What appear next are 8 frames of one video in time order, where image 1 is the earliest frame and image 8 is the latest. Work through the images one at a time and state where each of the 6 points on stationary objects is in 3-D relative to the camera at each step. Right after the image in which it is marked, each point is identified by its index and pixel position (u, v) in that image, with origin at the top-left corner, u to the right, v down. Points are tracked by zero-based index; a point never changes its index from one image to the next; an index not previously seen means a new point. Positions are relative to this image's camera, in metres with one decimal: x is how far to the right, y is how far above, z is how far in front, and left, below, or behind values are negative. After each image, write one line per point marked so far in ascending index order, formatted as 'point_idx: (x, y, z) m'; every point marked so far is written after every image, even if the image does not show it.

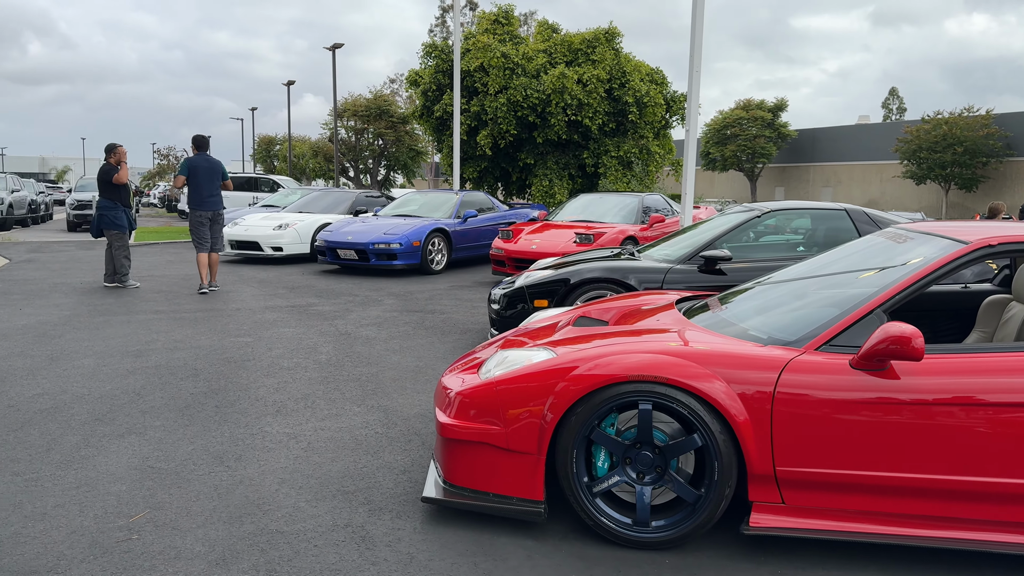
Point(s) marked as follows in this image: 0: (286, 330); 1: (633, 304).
0: (-1.8, -0.3, +6.7) m
1: (+0.6, -0.1, +4.0) m
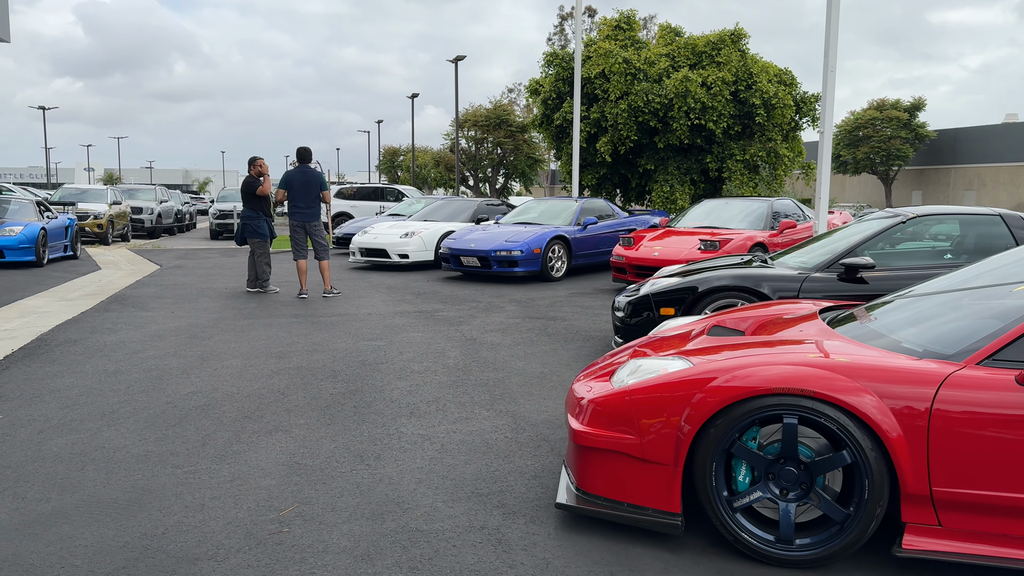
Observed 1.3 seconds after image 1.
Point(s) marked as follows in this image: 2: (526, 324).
0: (-0.8, -0.4, +6.9) m
1: (+1.2, -0.1, +3.9) m
2: (+0.1, -0.3, +7.5) m
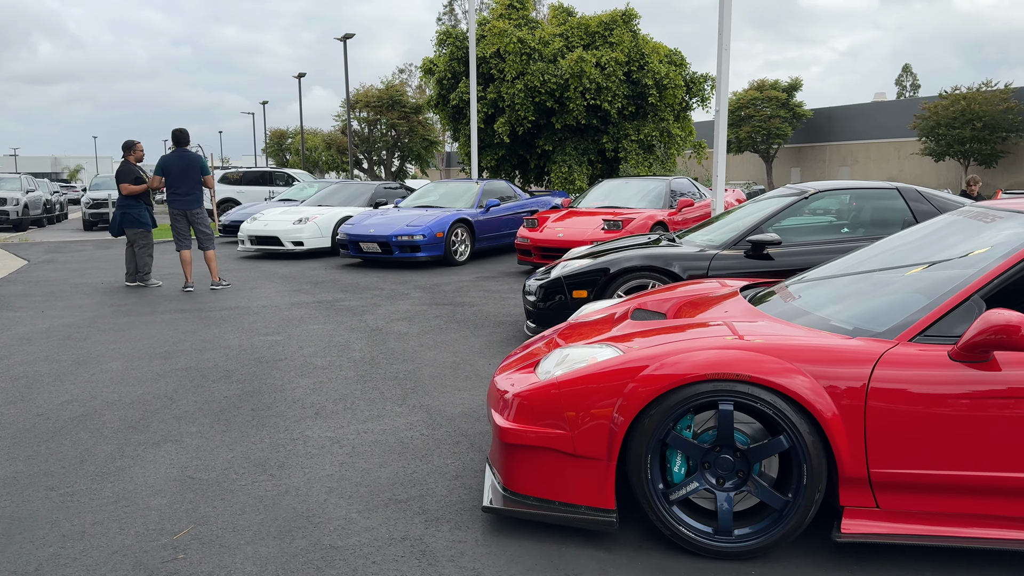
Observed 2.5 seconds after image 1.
0: (-1.6, -0.3, +6.6) m
1: (+0.8, 0.0, +3.8) m
2: (-0.7, -0.2, +7.2) m
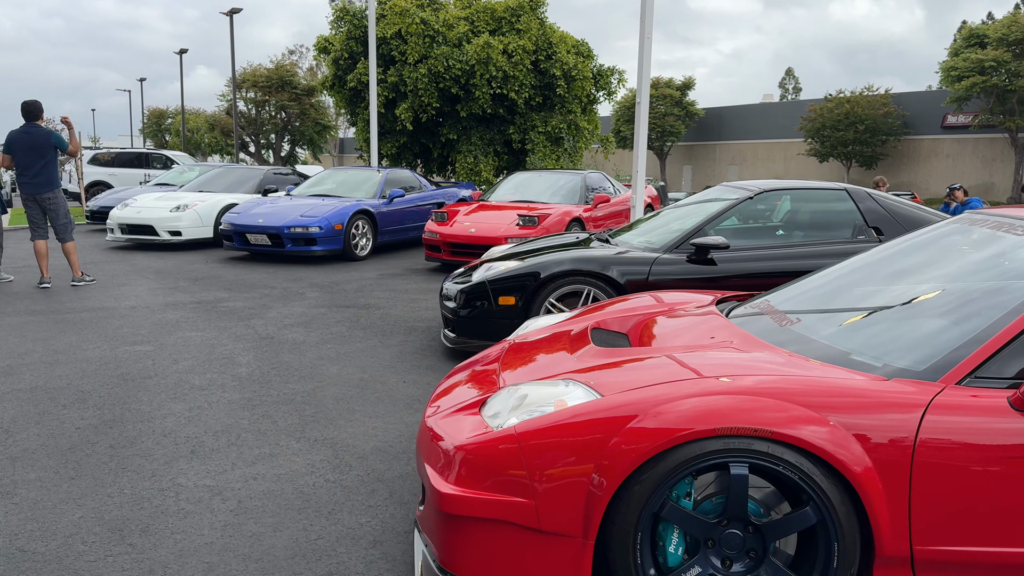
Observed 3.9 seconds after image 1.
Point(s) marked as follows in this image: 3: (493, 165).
0: (-2.2, -0.3, +5.7) m
1: (+0.5, -0.1, +3.2) m
2: (-1.4, -0.2, +6.4) m
3: (-0.4, +2.4, +16.2) m
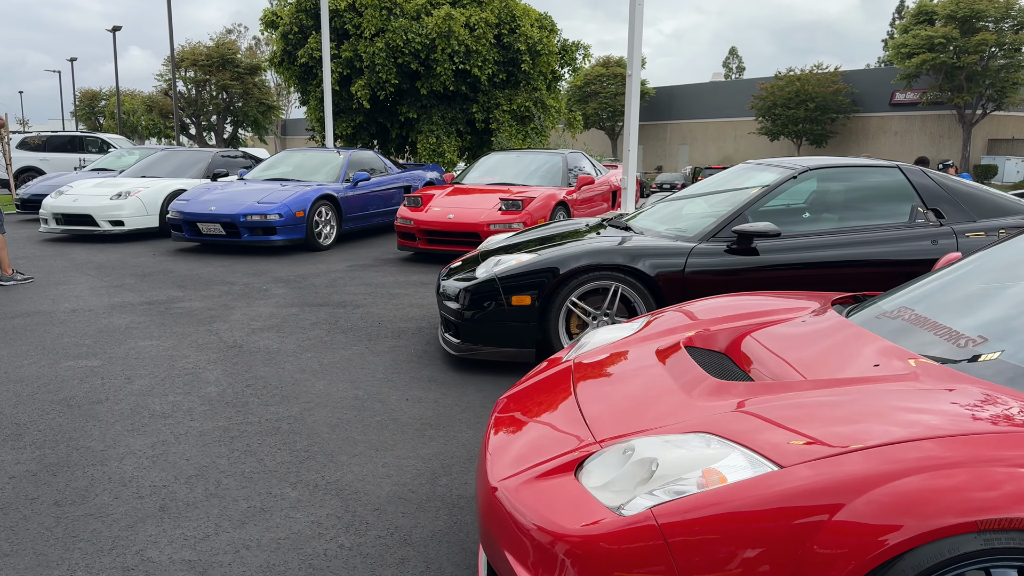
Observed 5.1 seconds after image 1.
0: (-2.2, -0.3, +4.9) m
1: (+0.7, -0.1, +2.6) m
2: (-1.4, -0.2, +5.7) m
3: (-1.1, +2.7, +15.4) m
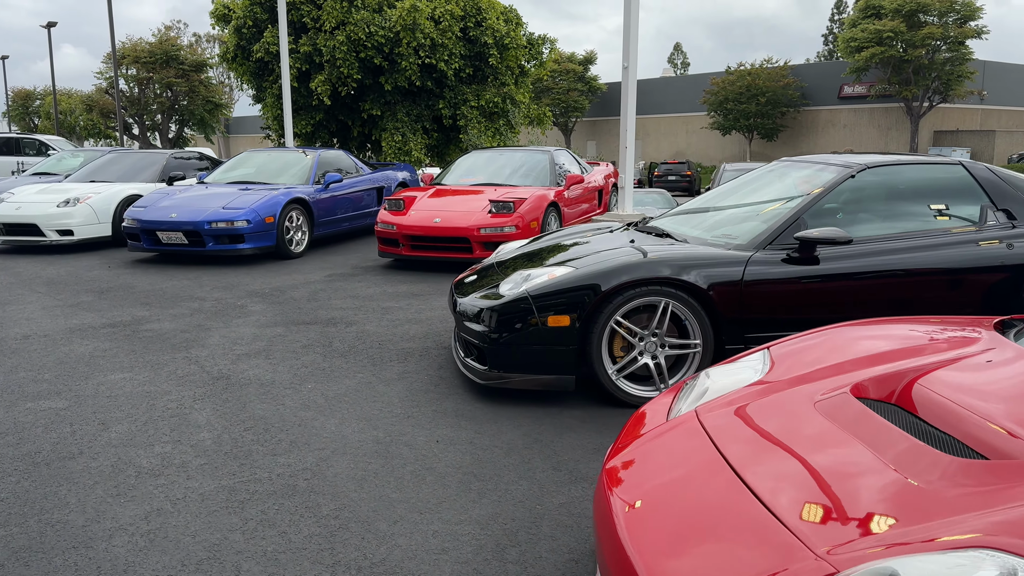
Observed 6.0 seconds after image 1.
0: (-2.0, -0.5, +4.3) m
1: (+1.0, -0.2, +2.1) m
2: (-1.3, -0.3, +5.1) m
3: (-1.6, +2.6, +14.8) m
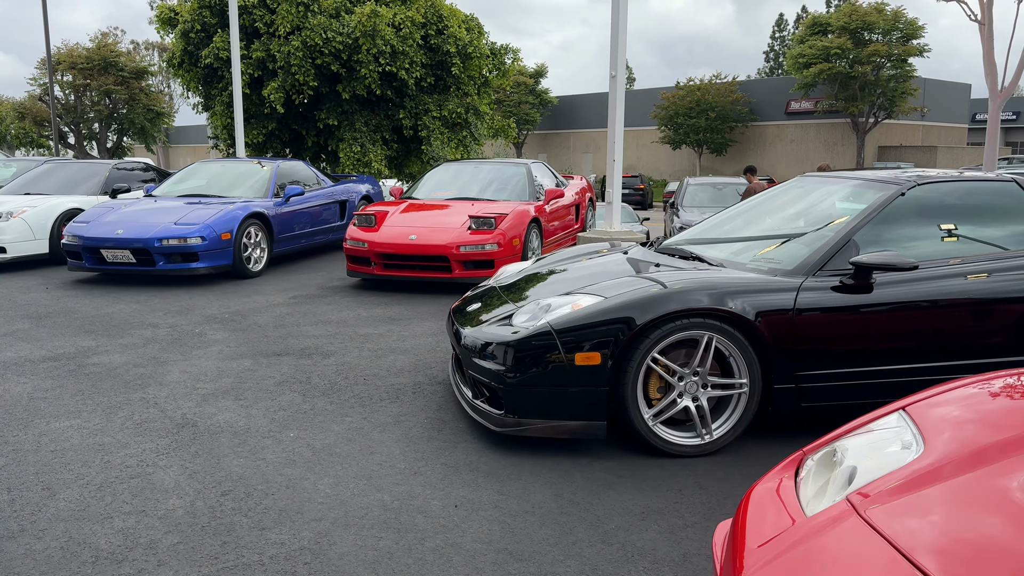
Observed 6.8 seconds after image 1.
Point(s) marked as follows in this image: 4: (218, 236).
0: (-2.0, -0.6, +3.6) m
1: (+1.1, -0.3, +1.7) m
2: (-1.3, -0.5, +4.5) m
3: (-2.3, +2.3, +14.3) m
4: (-2.7, +0.5, +7.6) m
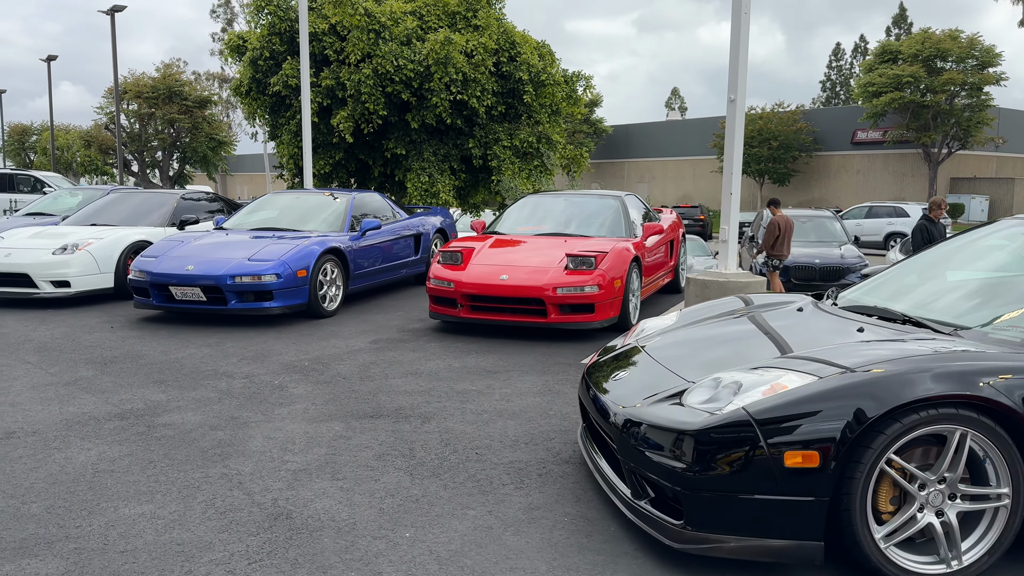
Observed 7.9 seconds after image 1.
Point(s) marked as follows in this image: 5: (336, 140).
0: (-1.4, -0.8, +3.0) m
1: (+1.6, -0.5, +0.9) m
2: (-0.7, -0.7, +3.9) m
3: (-1.0, +1.7, +13.7) m
4: (-1.9, +0.1, +7.1) m
5: (-2.9, +2.4, +13.5) m
